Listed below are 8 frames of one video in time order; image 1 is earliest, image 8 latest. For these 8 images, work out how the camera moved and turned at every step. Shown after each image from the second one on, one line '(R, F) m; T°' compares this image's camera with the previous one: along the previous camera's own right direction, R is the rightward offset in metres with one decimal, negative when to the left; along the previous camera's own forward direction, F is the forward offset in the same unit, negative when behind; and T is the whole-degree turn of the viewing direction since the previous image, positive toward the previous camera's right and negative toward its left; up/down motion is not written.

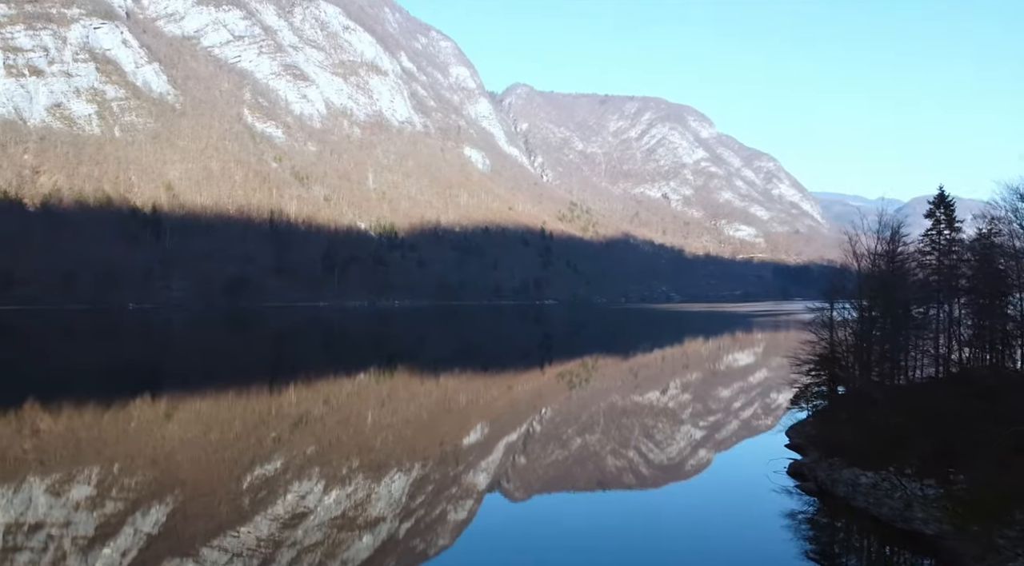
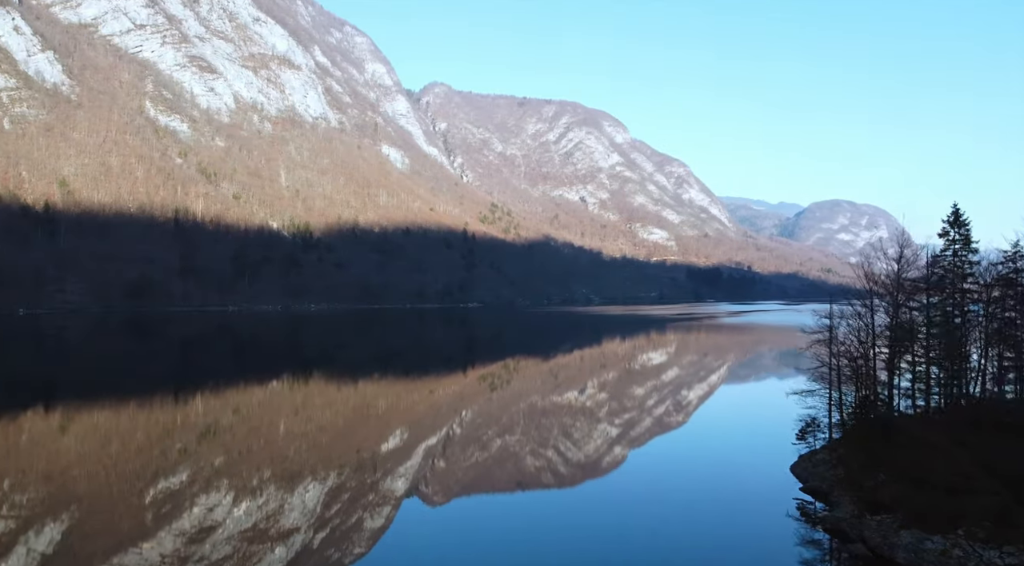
(-0.2, +1.2) m; +5°
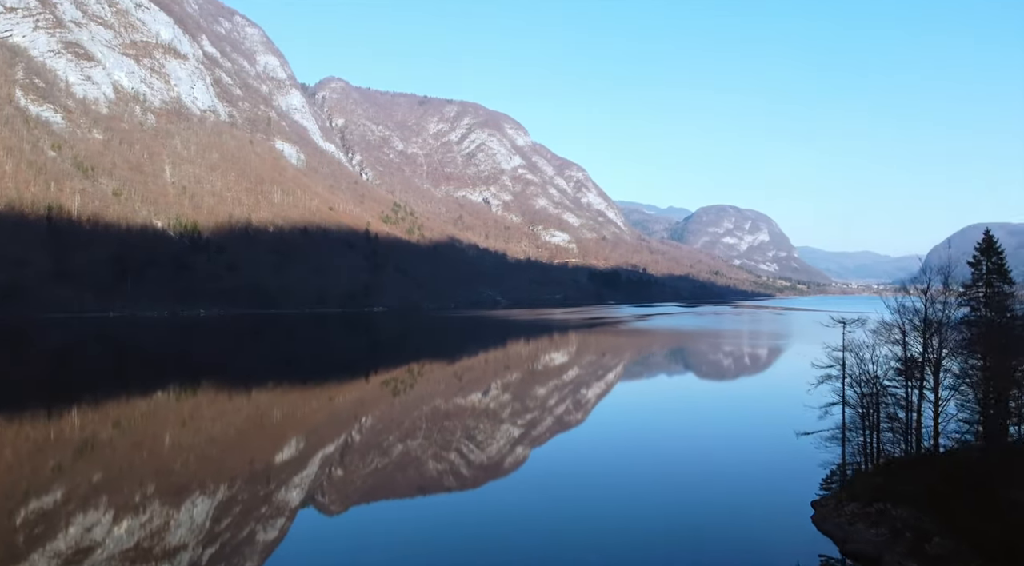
(-0.3, +1.4) m; +6°
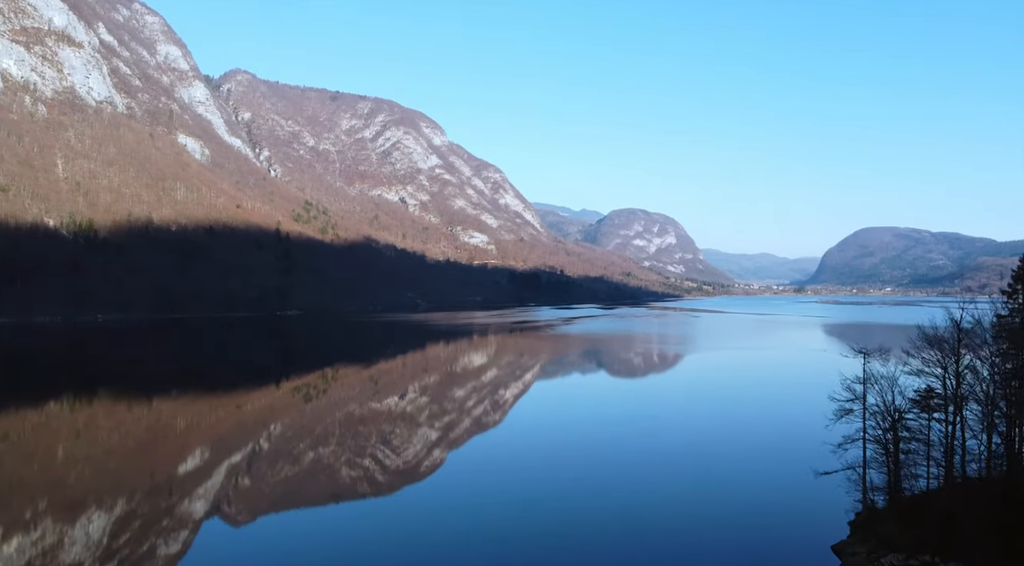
(-0.3, +1.0) m; +5°
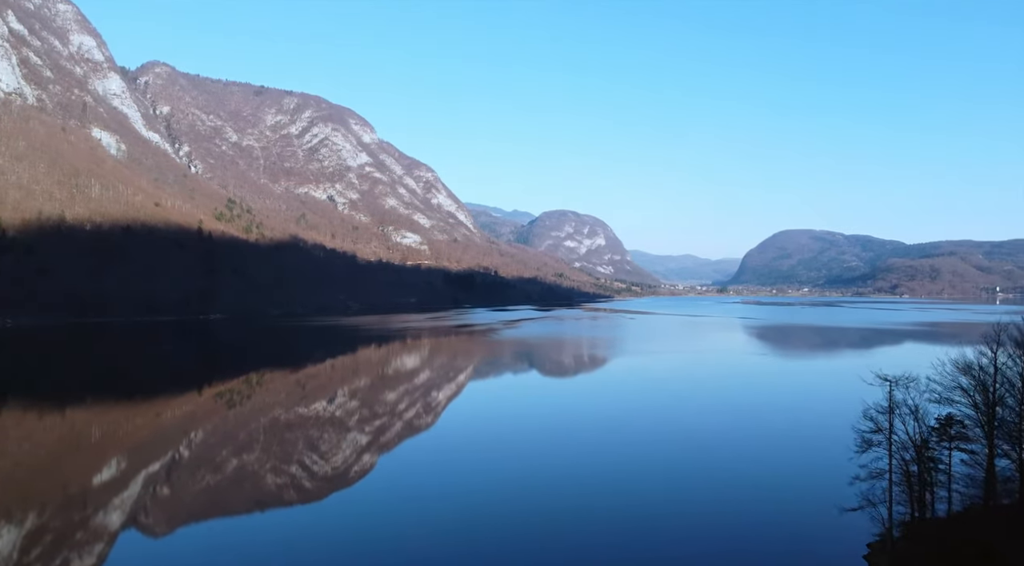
(-0.2, +0.9) m; +4°
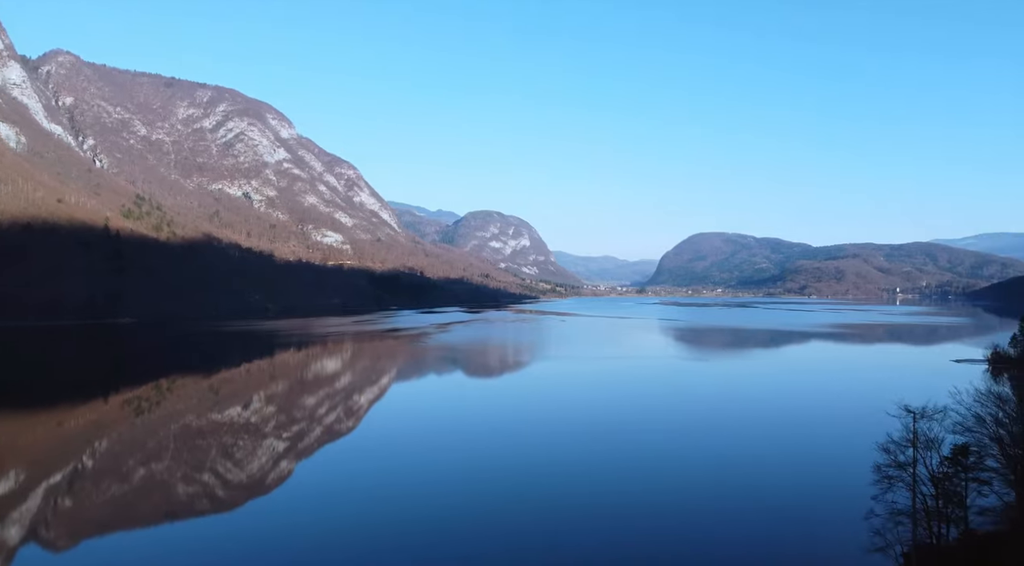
(-0.1, +0.9) m; +5°
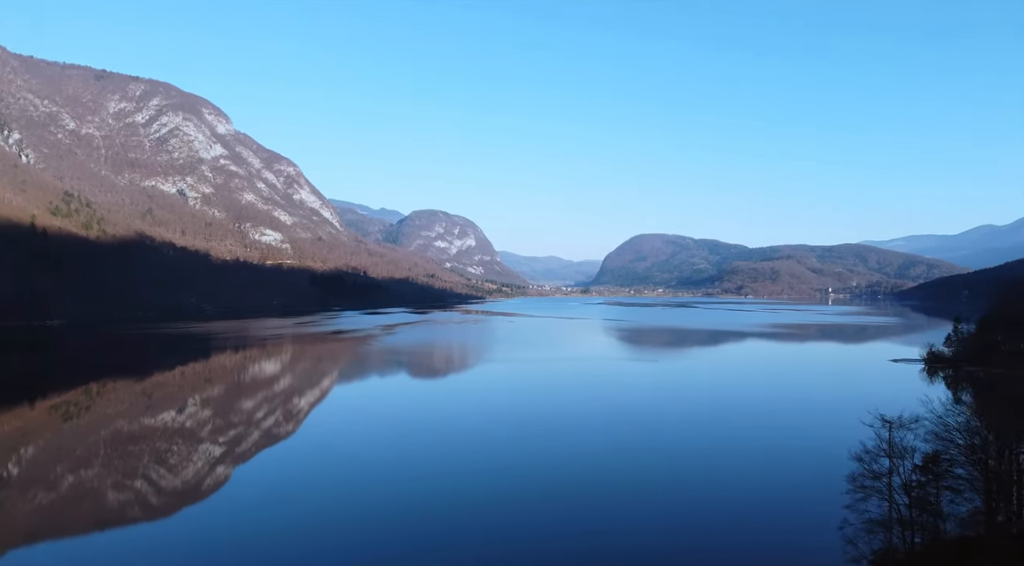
(0.0, +0.5) m; +3°
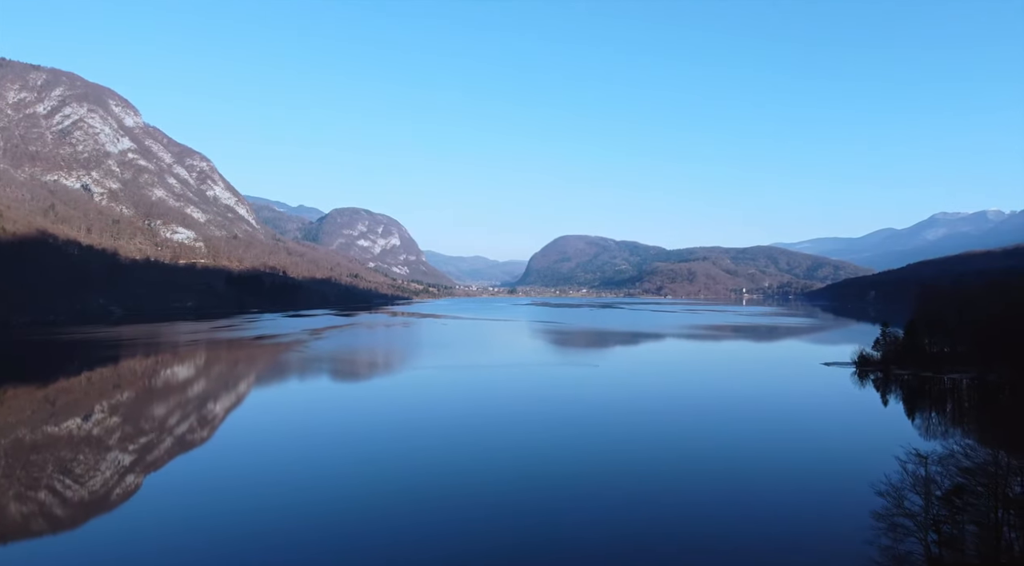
(0.0, +0.6) m; +5°
